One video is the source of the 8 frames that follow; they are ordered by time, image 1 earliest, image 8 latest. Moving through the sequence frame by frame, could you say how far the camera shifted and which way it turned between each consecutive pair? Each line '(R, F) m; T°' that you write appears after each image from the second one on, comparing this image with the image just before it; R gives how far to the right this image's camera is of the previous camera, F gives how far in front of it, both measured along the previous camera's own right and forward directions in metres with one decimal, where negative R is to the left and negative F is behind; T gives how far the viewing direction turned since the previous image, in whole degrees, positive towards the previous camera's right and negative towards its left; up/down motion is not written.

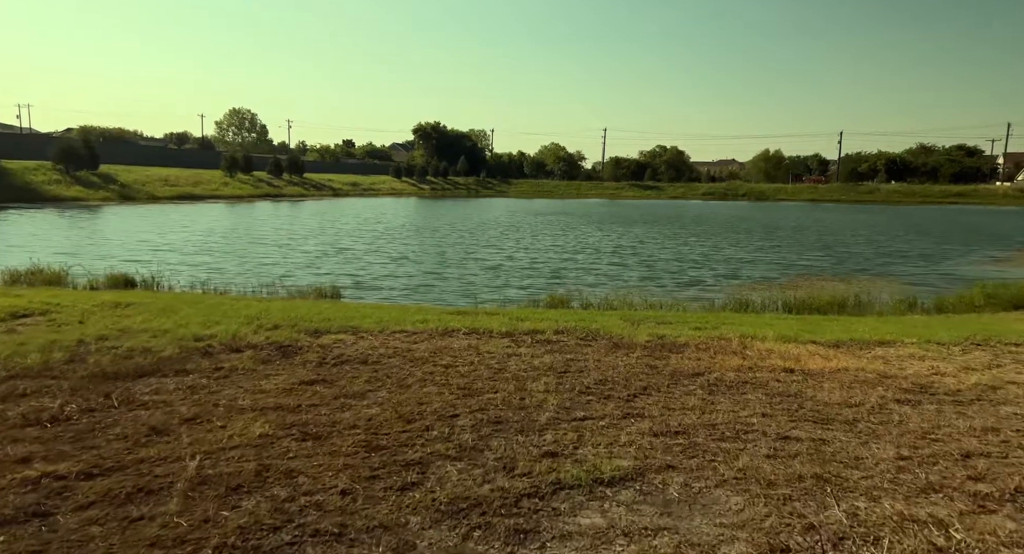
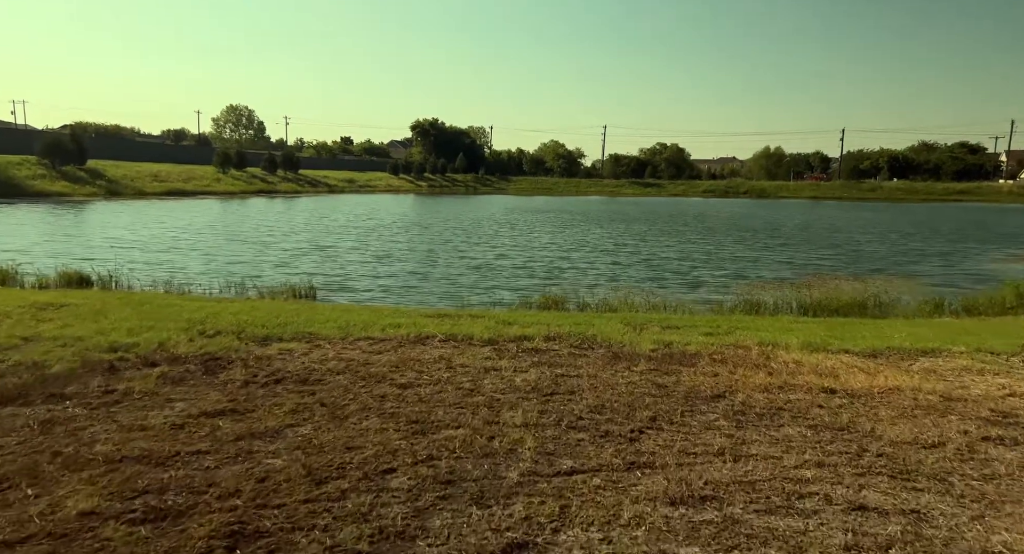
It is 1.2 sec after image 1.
(+0.3, +2.1) m; 0°
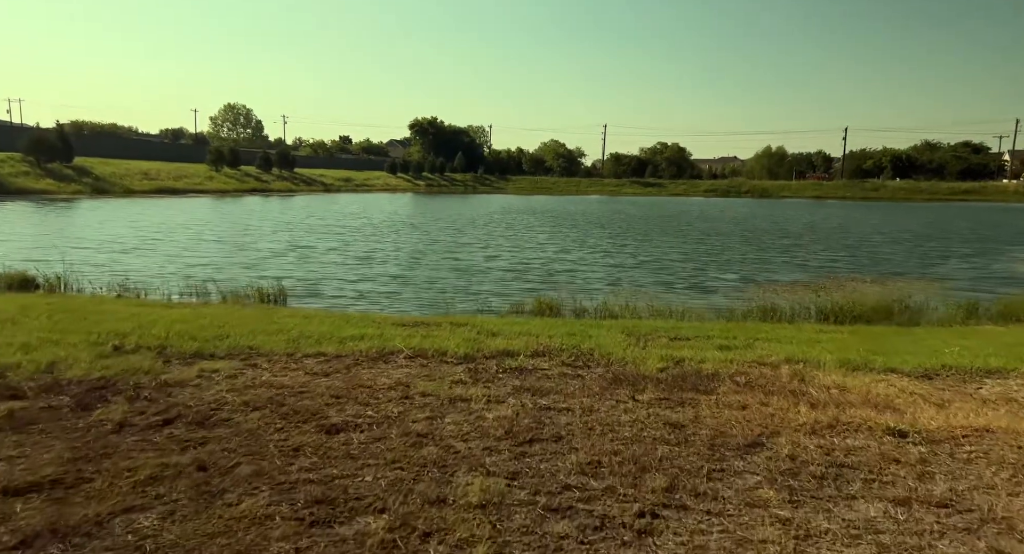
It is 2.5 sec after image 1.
(+0.3, +2.2) m; 0°
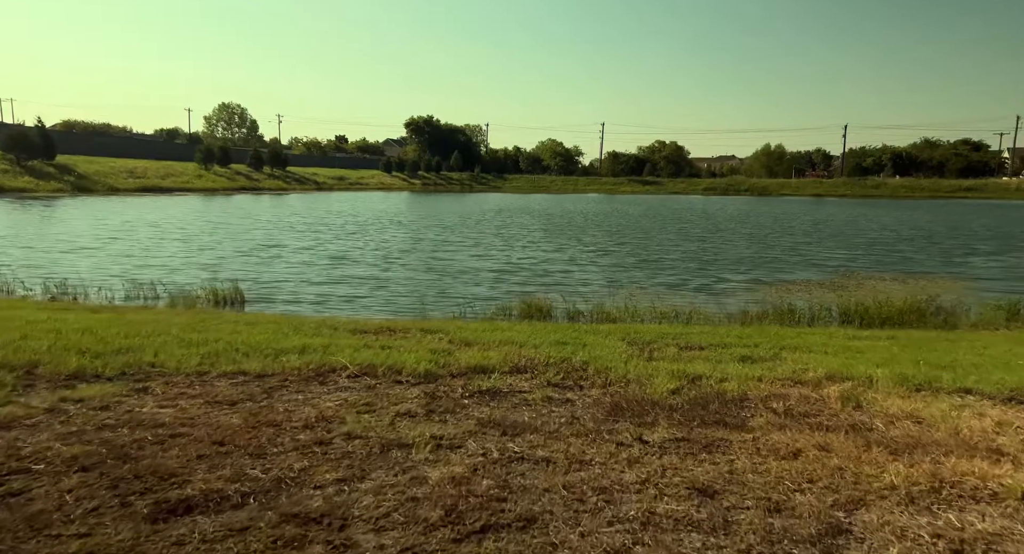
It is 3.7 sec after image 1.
(+0.3, +2.3) m; 0°
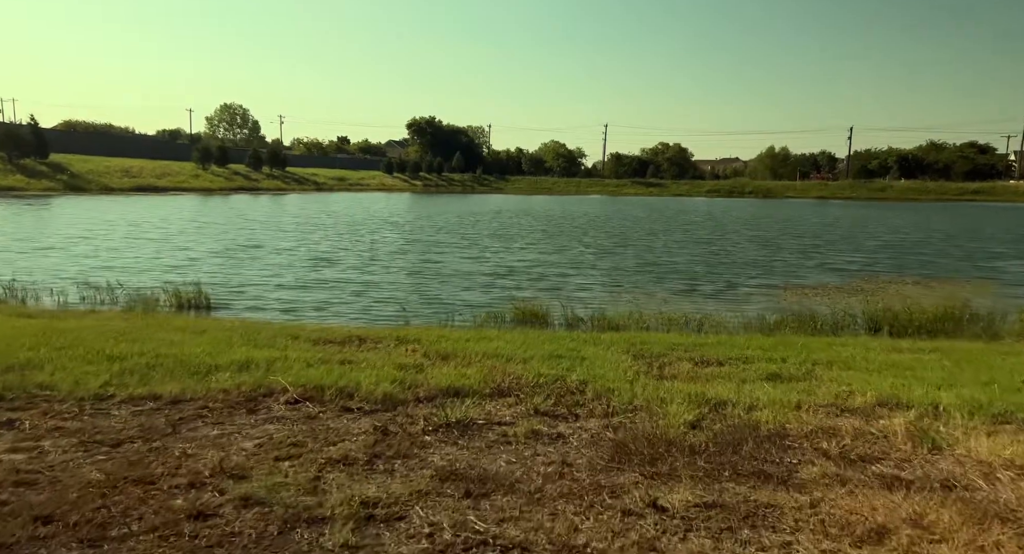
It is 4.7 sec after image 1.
(+0.2, +1.7) m; 0°
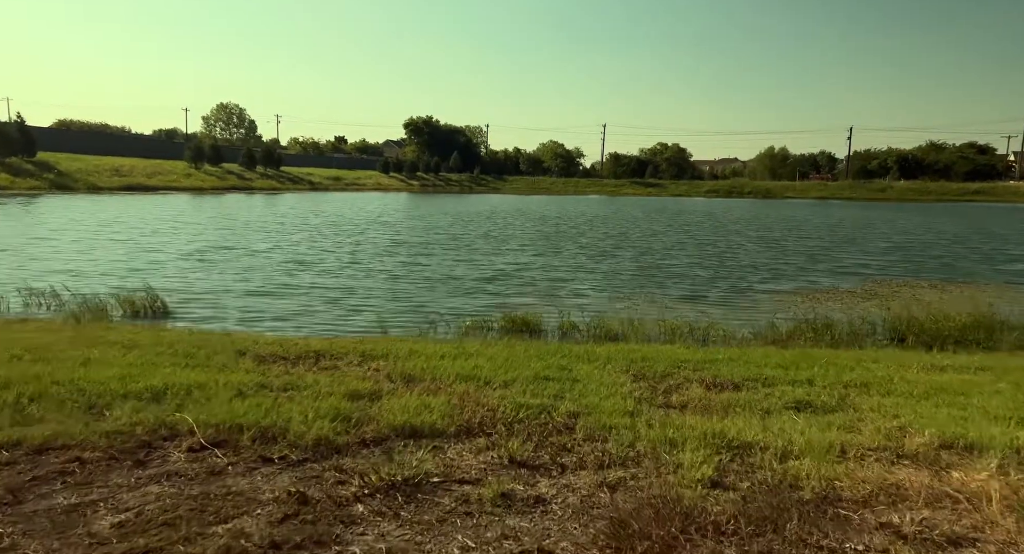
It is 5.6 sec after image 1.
(+0.2, +1.5) m; 0°
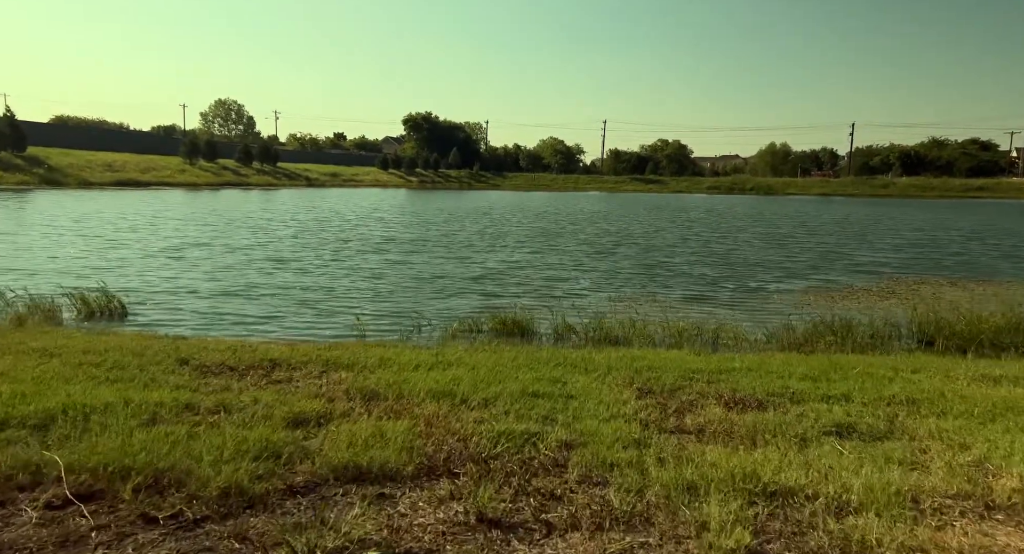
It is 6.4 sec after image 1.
(+0.2, +1.4) m; 0°
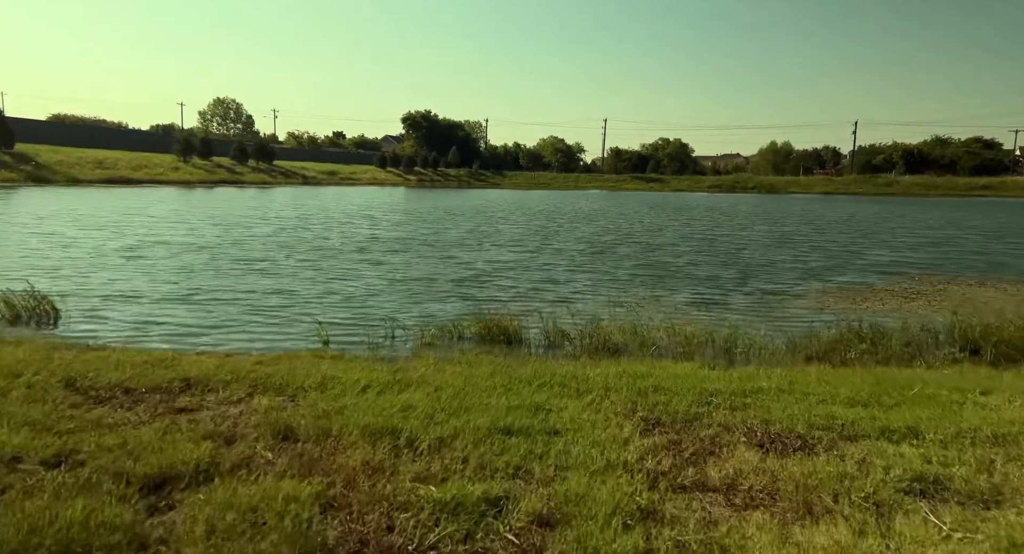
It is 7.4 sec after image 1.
(+0.3, +1.8) m; 0°
